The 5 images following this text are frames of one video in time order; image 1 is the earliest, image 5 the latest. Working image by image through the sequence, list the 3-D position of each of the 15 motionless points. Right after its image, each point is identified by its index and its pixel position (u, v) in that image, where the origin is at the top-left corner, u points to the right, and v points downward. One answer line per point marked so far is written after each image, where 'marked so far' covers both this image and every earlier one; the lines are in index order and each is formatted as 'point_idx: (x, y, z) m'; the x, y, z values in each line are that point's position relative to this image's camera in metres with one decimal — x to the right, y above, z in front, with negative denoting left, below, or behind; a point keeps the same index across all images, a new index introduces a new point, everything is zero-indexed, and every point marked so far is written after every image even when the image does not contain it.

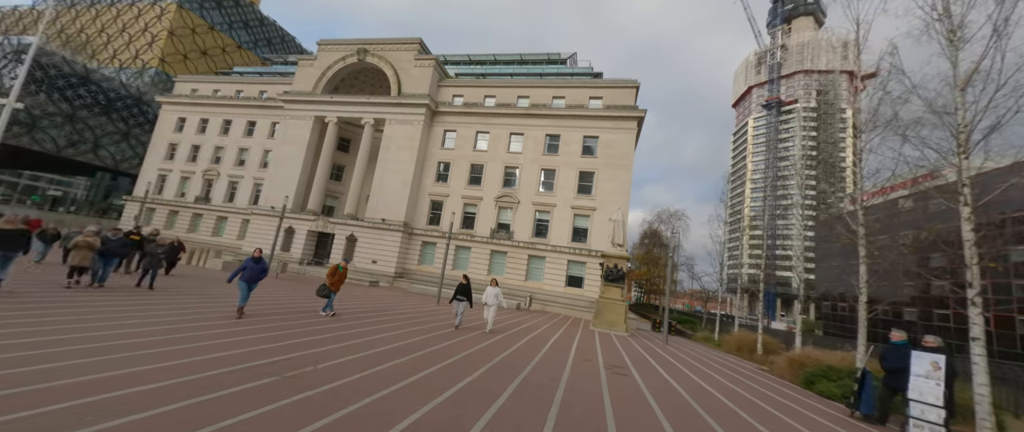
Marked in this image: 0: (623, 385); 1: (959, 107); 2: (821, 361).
0: (+2.3, -3.5, +7.1) m
1: (+8.6, +2.1, +6.5) m
2: (+8.2, -3.9, +9.0) m
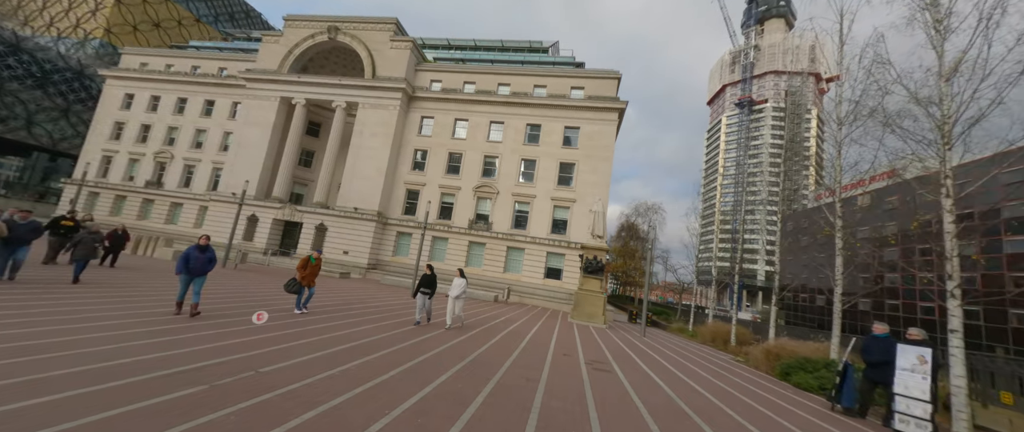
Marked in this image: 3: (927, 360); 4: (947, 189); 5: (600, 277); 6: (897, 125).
0: (+1.9, -3.3, +6.8) m
1: (+8.2, +2.3, +6.5) m
2: (+7.6, -3.7, +9.1) m
3: (+5.9, -2.0, +4.8) m
4: (+7.8, +0.5, +6.1) m
5: (+4.2, -2.9, +16.1) m
6: (+8.2, +1.9, +7.2) m
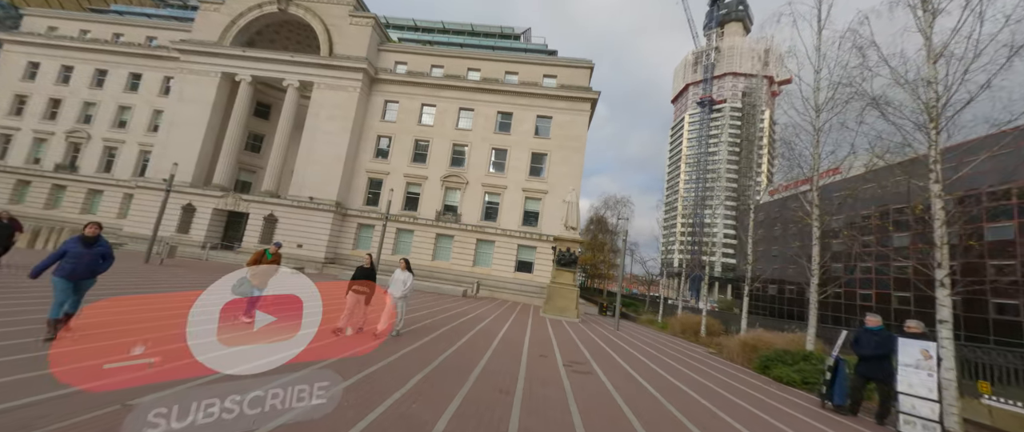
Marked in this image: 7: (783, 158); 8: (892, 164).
0: (+1.3, -3.0, +6.1) m
1: (+7.7, +2.5, +6.2) m
2: (+6.9, -3.4, +8.9) m
3: (+5.5, -1.8, +4.4) m
4: (+7.3, +0.7, +5.9) m
5: (+2.8, -2.5, +15.6) m
6: (+7.6, +2.2, +7.0) m
7: (+8.2, +1.8, +10.3) m
8: (+7.8, +1.1, +6.9) m
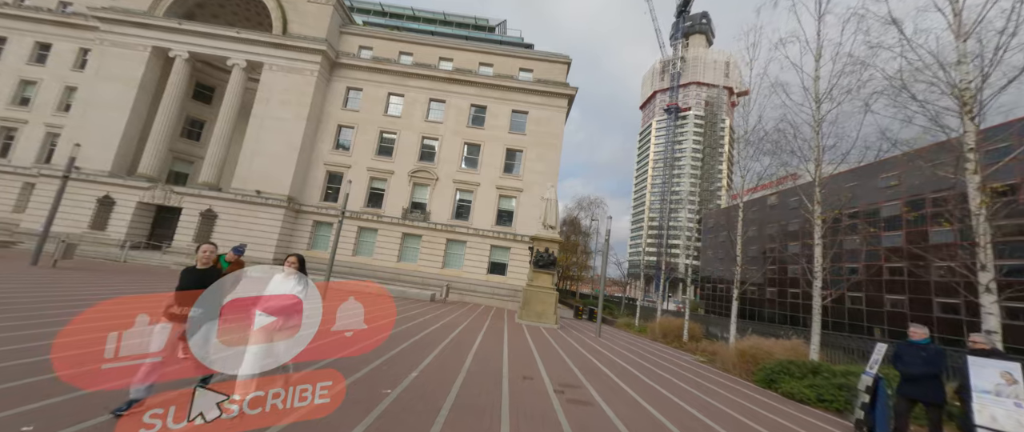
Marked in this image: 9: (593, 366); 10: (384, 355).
0: (+1.0, -2.9, +4.8) m
1: (+7.4, +2.6, +5.6) m
2: (+6.3, -3.3, +8.1) m
3: (+5.3, -1.7, +3.6) m
4: (+7.1, +0.8, +5.2) m
5: (+1.7, -2.4, +14.4) m
6: (+7.3, +2.3, +6.3) m
7: (+7.5, +1.8, +9.7) m
8: (+7.4, +1.1, +6.3) m
9: (+2.1, -3.9, +9.0) m
10: (-2.9, -3.1, +7.5) m
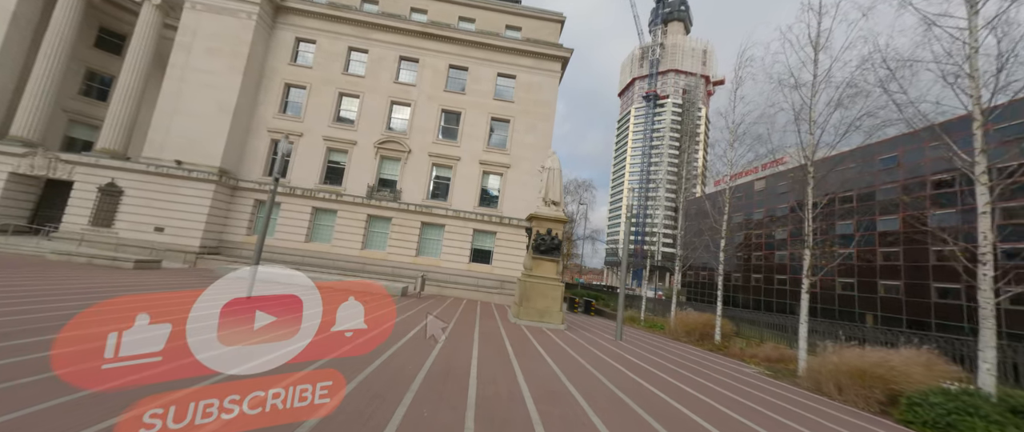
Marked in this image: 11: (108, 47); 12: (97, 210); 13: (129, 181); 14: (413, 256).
0: (+1.5, -2.2, +1.8) m
1: (+7.9, +3.2, +2.9) m
2: (+6.5, -2.6, +5.5) m
3: (+5.9, -1.1, +0.9) m
4: (+7.5, +1.4, +2.5) m
5: (+1.5, -1.4, +11.4) m
6: (+7.7, +2.9, +3.6) m
7: (+7.7, +2.6, +7.0) m
8: (+7.8, +1.8, +3.6) m
9: (+2.2, -3.2, +6.1) m
10: (-2.6, -2.4, +4.3) m
11: (-23.5, +9.9, +19.7) m
12: (-19.7, +0.2, +16.1) m
13: (-18.6, +1.7, +16.4) m
14: (-5.5, -2.2, +18.9) m
